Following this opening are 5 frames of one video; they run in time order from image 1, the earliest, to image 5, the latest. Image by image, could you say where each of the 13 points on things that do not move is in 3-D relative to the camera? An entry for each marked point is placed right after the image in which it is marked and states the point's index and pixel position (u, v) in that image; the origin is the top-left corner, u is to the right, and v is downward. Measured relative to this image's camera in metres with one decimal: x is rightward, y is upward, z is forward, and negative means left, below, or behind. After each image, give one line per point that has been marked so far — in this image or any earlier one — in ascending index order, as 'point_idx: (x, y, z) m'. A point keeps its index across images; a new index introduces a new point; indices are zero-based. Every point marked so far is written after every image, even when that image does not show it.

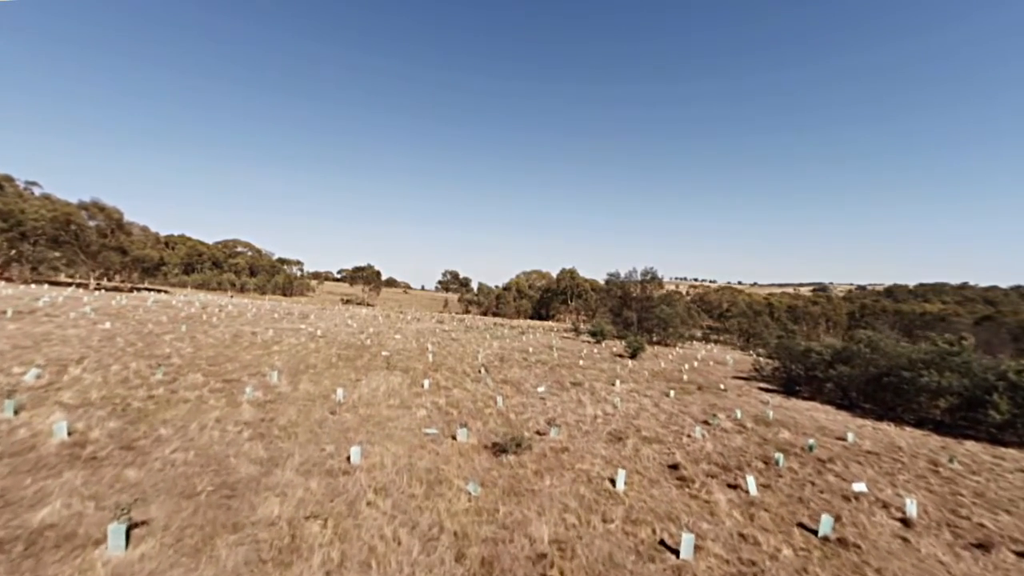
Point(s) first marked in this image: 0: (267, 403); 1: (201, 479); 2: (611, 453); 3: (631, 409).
0: (-8.4, -4.0, +14.4) m
1: (-6.3, -3.9, +8.5) m
2: (+3.1, -5.2, +13.0) m
3: (+5.6, -5.7, +19.6) m
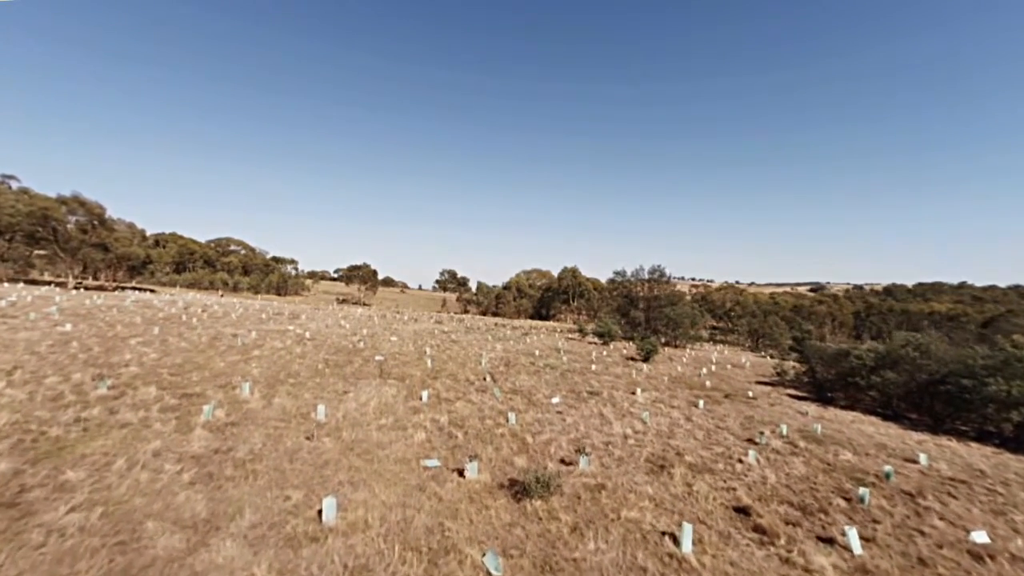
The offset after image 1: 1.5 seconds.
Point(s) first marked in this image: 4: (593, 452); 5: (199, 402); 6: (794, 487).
0: (-7.9, -3.9, +11.6) m
1: (-5.7, -3.8, +5.8) m
2: (+3.6, -5.0, +10.4) m
3: (+6.1, -5.5, +16.9) m
4: (+2.4, -4.9, +12.4) m
5: (-10.1, -3.7, +13.5) m
6: (+7.8, -5.5, +11.6) m
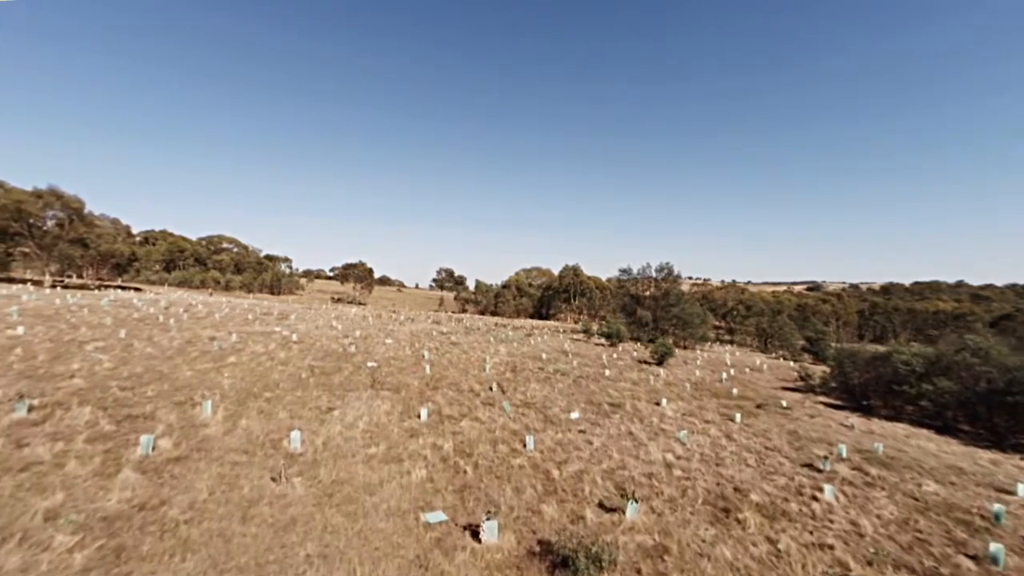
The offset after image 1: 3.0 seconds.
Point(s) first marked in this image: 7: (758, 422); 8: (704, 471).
0: (-7.3, -3.8, +9.0) m
1: (-5.1, -3.7, +3.1) m
2: (+4.2, -5.0, +7.8) m
3: (+6.6, -5.4, +14.4) m
4: (+2.9, -4.8, +9.9) m
5: (-9.6, -3.6, +10.8) m
6: (+8.4, -5.4, +9.1) m
7: (+11.1, -6.1, +18.9) m
8: (+5.5, -5.3, +12.0) m
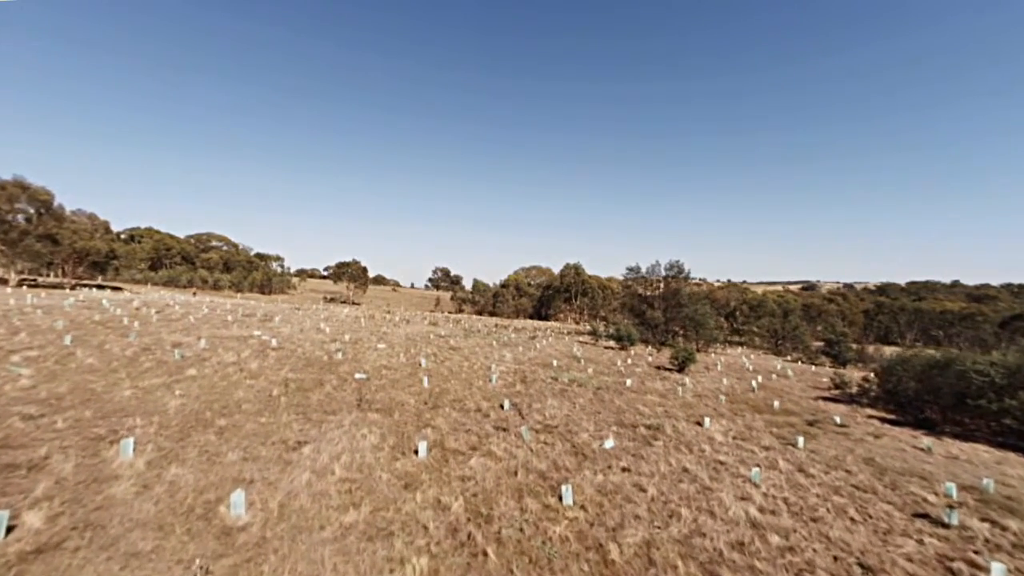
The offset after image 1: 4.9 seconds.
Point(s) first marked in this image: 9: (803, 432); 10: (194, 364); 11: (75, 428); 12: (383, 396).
0: (-6.6, -3.7, +5.6) m
1: (-4.4, -3.6, -0.2) m
2: (+4.9, -4.9, +4.6) m
3: (+7.3, -5.4, +11.2) m
4: (+3.7, -4.7, +6.6) m
5: (-8.9, -3.5, +7.5) m
6: (+9.1, -5.4, +5.9) m
7: (+11.7, -6.0, +15.8) m
8: (+6.2, -5.2, +8.8) m
9: (+12.4, -6.1, +17.8) m
10: (-14.3, -3.4, +19.0) m
11: (-10.9, -3.5, +10.6) m
12: (-5.1, -4.2, +16.4) m
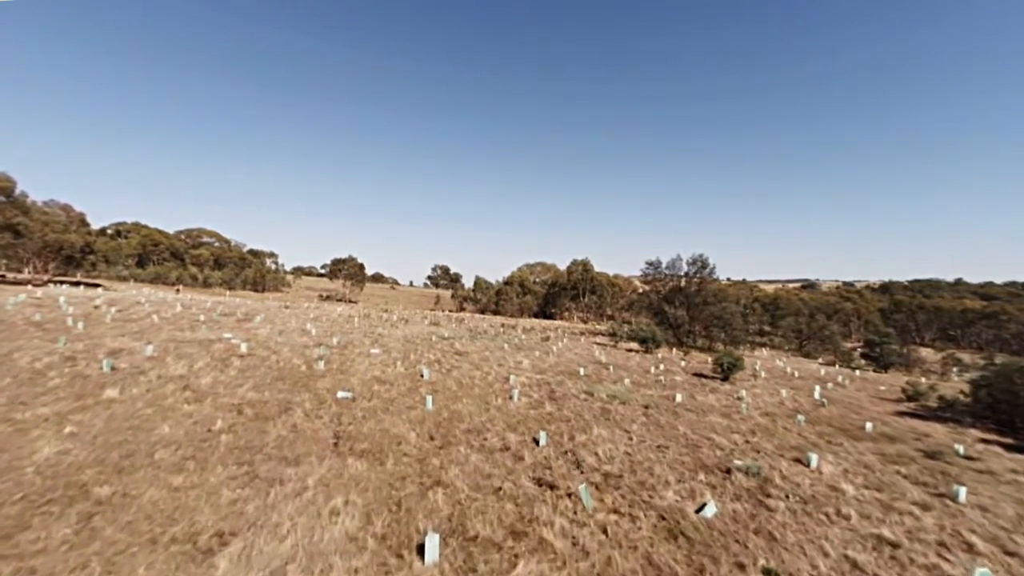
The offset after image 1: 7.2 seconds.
0: (-5.4, -3.5, +1.0) m
1: (-3.2, -3.4, -4.8) m
2: (+6.1, -4.6, 0.0) m
3: (+8.4, -5.1, +6.7) m
4: (+4.8, -4.5, +2.1) m
5: (-7.7, -3.3, +2.9) m
6: (+10.2, -5.1, +1.4) m
7: (+12.9, -5.7, +11.3) m
8: (+7.3, -4.9, +4.3) m
9: (+13.5, -5.8, +13.3) m
10: (-13.2, -3.1, +14.4) m
11: (-9.8, -3.2, +5.9) m
12: (-3.9, -3.9, +11.8) m
